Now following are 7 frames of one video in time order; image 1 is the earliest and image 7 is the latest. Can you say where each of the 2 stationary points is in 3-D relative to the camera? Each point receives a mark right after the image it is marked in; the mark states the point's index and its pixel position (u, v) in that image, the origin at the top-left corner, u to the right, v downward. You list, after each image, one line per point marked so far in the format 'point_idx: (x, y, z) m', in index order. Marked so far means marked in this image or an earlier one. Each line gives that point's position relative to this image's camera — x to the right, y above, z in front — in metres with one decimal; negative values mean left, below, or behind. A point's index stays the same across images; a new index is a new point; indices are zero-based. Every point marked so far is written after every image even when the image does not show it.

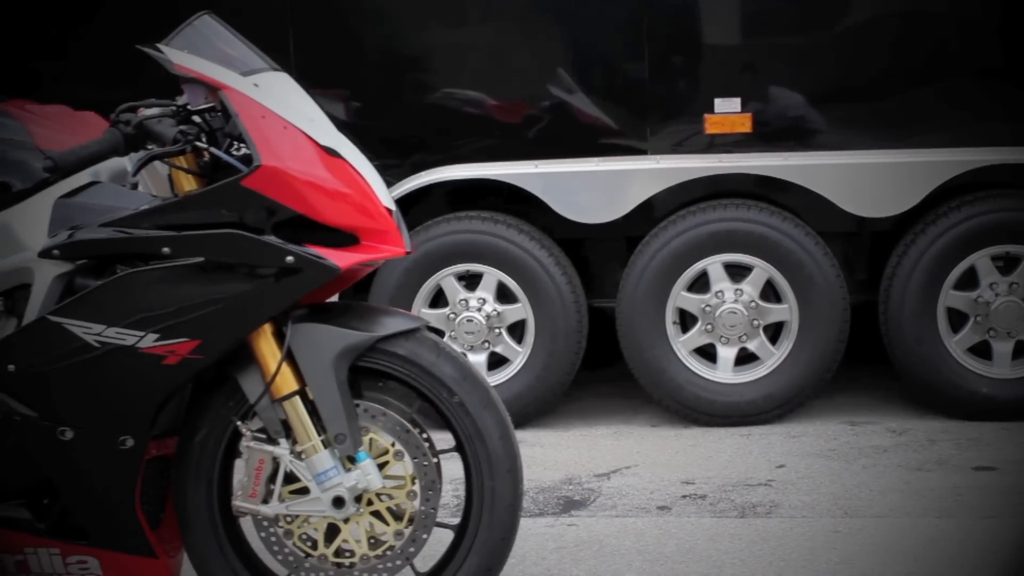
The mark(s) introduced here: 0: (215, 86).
0: (-0.7, +0.5, +2.9) m
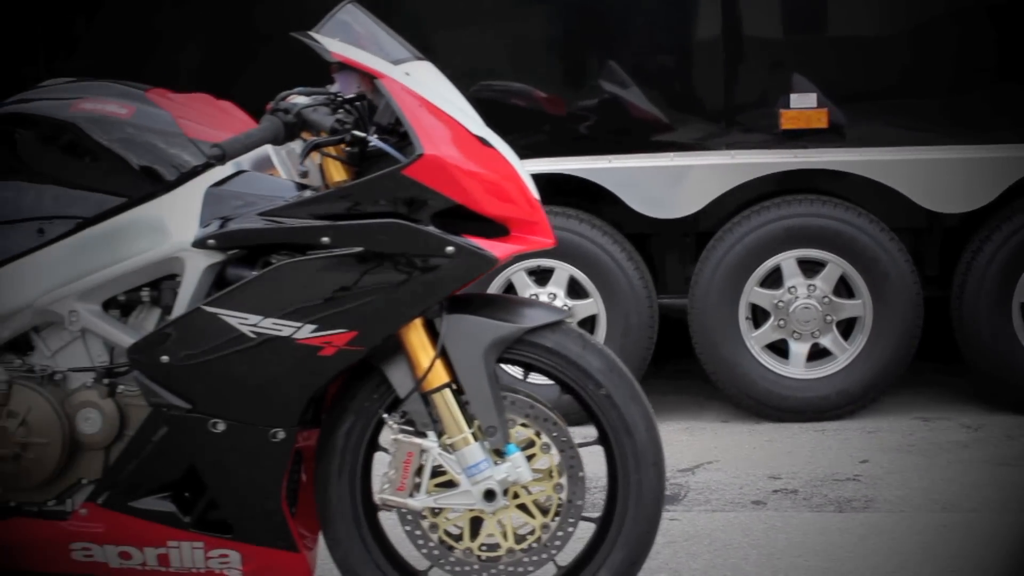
0: (-0.3, +0.5, +2.9) m
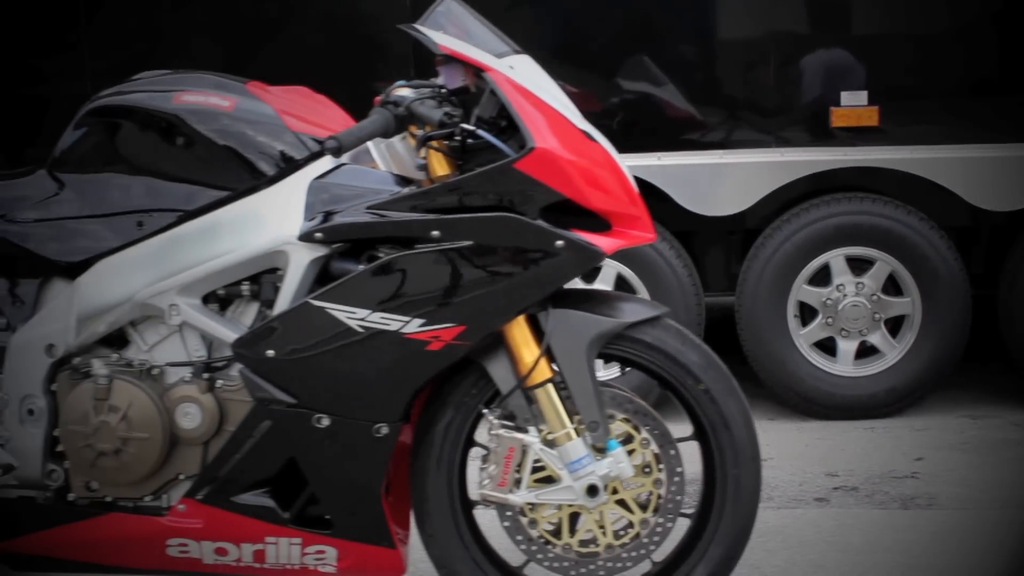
0: (-0.1, +0.5, +2.9) m
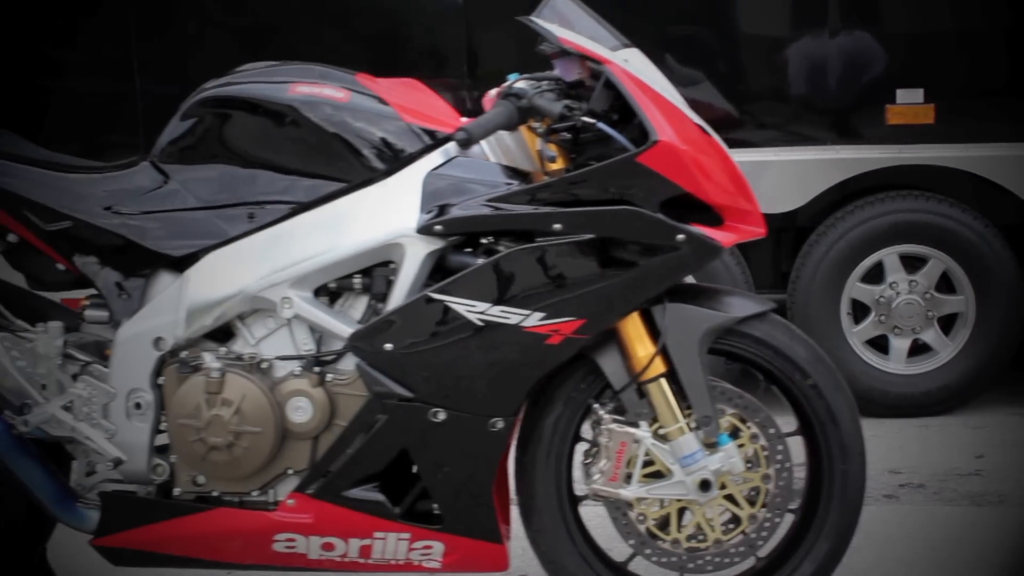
0: (+0.2, +0.5, +2.9) m
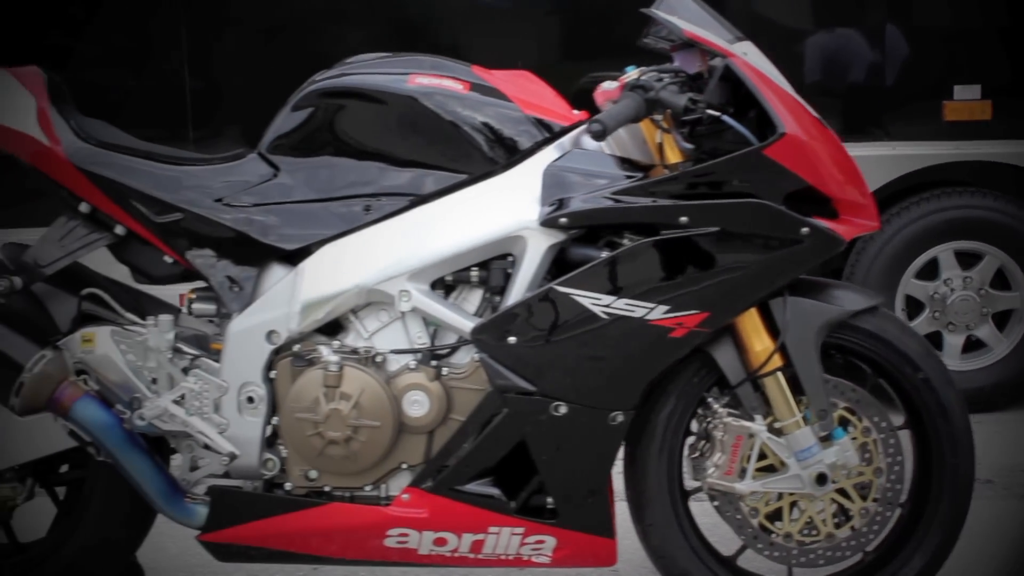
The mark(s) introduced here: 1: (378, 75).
0: (+0.5, +0.6, +2.9) m
1: (-0.3, +0.5, +3.0) m
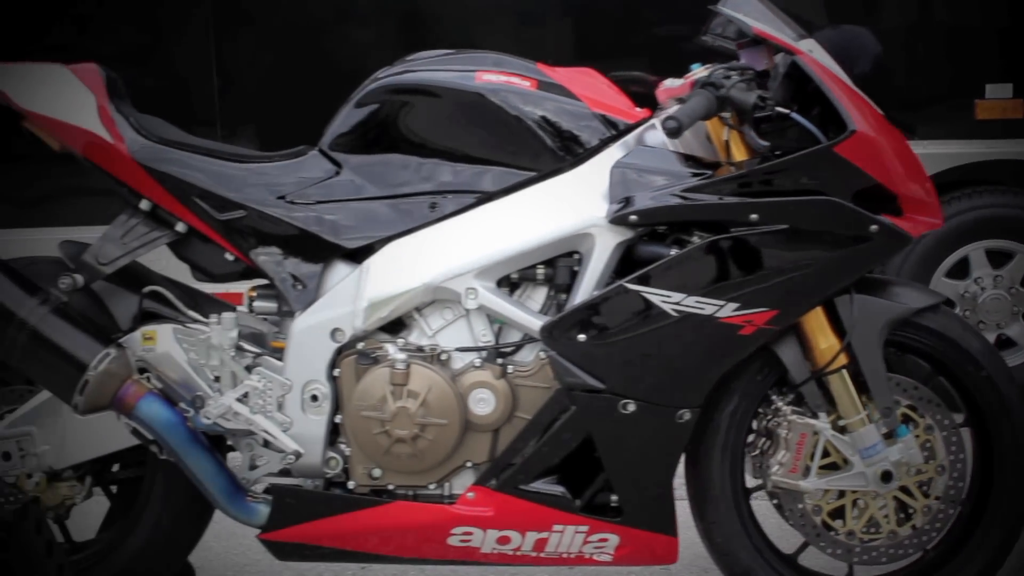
0: (+0.6, +0.6, +2.9) m
1: (-0.2, +0.5, +3.0) m
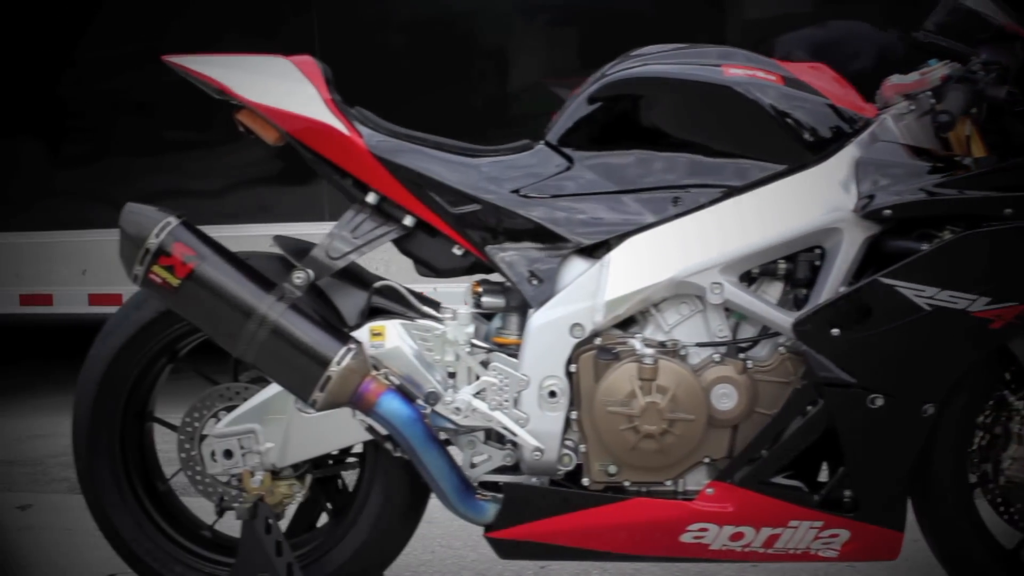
0: (+1.2, +0.6, +2.9) m
1: (+0.4, +0.5, +3.0) m
